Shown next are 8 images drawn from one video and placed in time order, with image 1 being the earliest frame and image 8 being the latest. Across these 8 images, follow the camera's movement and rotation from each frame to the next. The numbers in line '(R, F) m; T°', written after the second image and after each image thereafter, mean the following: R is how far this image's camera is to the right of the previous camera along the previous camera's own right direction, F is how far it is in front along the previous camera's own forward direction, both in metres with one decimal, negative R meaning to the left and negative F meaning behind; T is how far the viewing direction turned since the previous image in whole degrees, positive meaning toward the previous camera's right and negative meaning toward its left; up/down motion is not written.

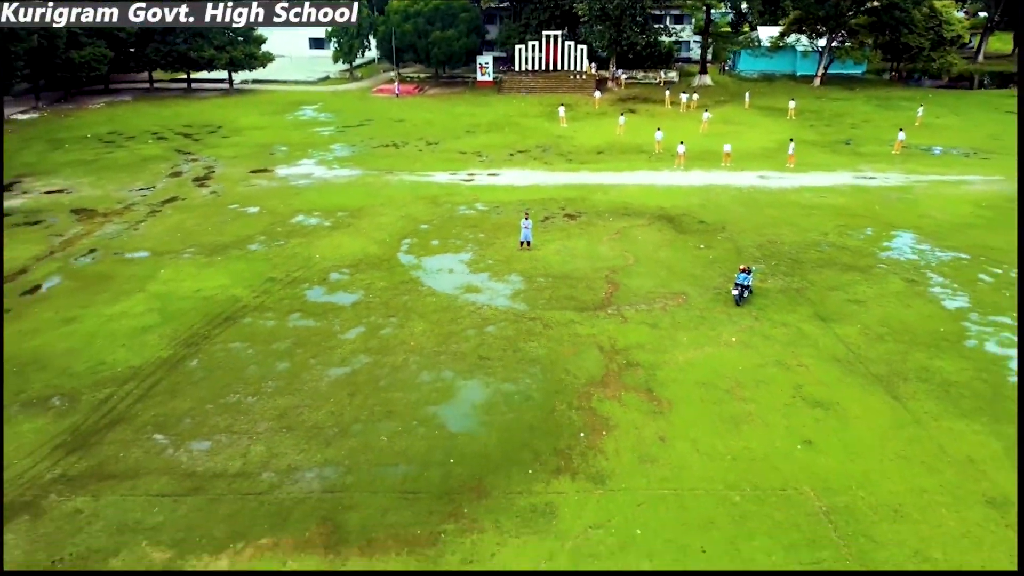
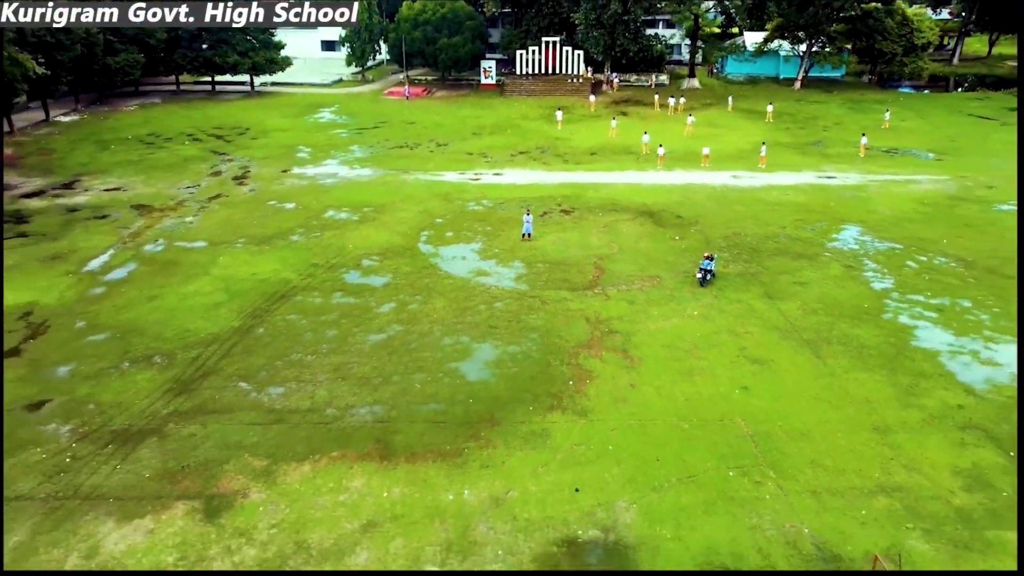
(-0.1, -2.4) m; 0°
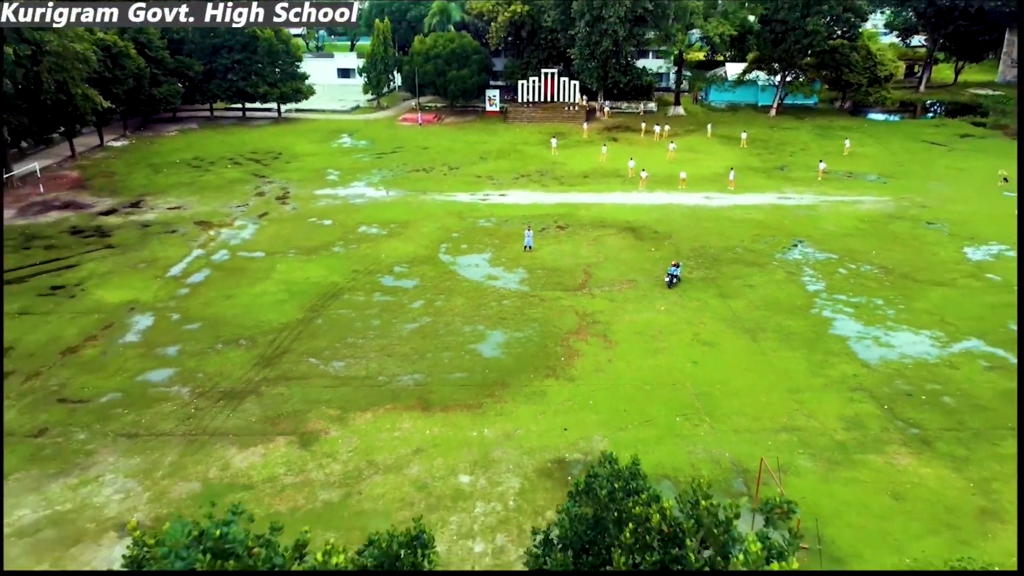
(-0.1, -3.4) m; 0°
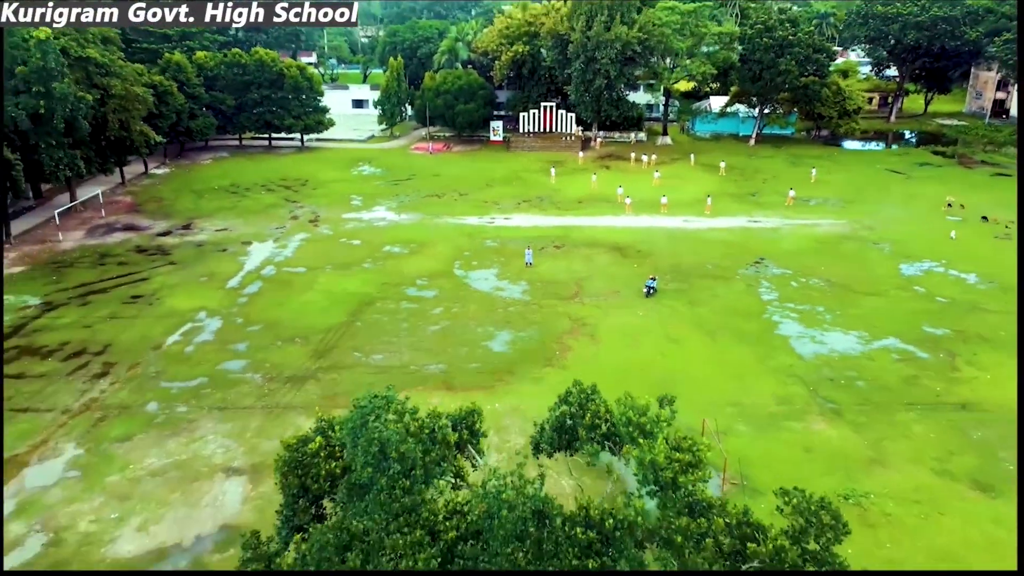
(-0.1, -3.5) m; 0°
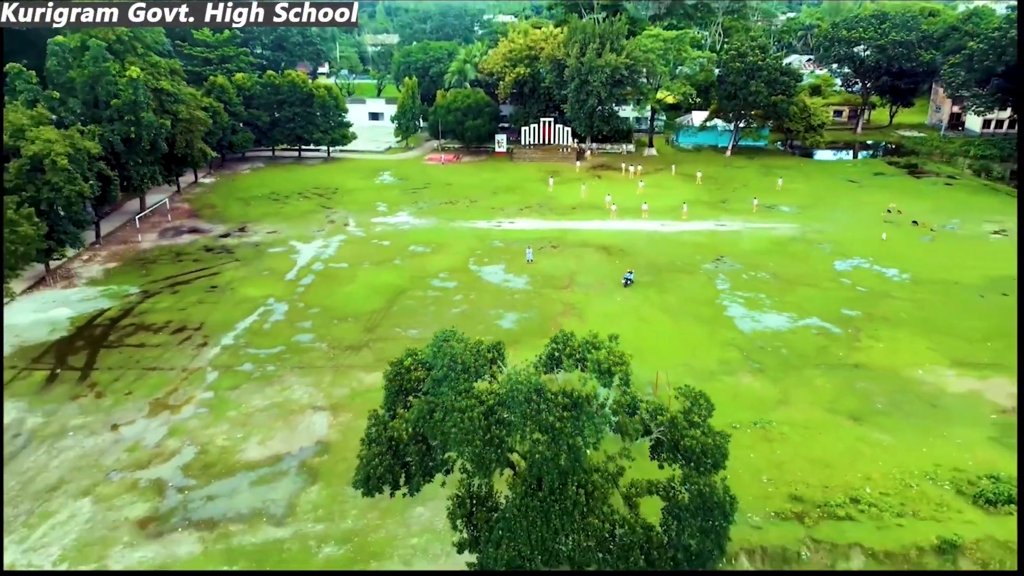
(-0.2, -5.1) m; 0°
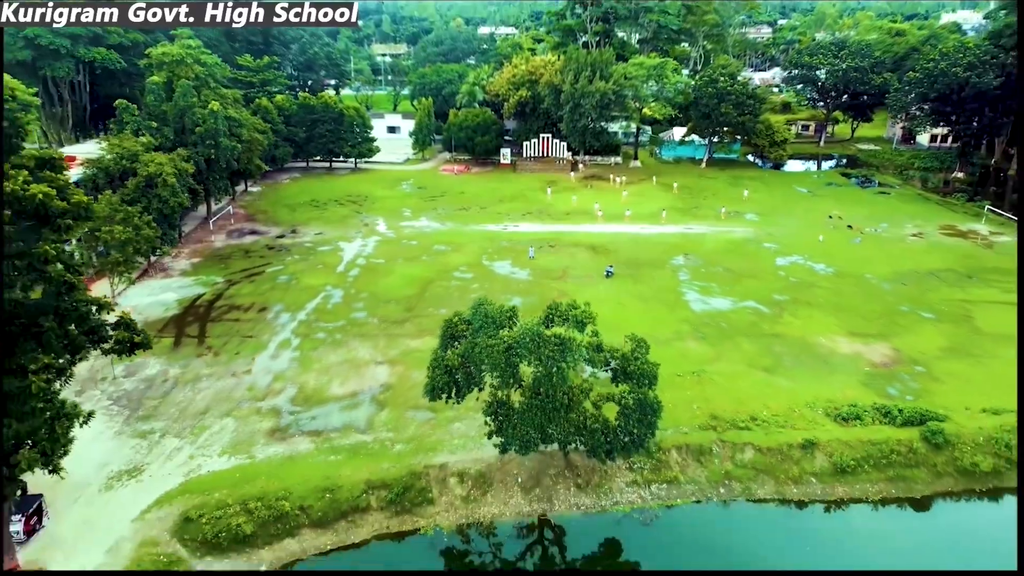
(-0.3, -6.9) m; 0°
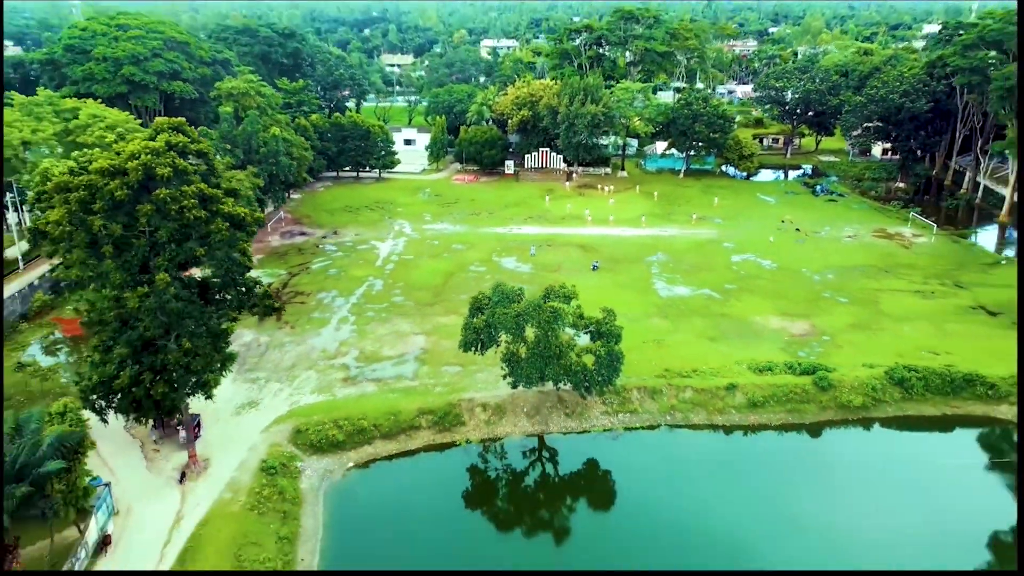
(-0.3, -8.1) m; 0°
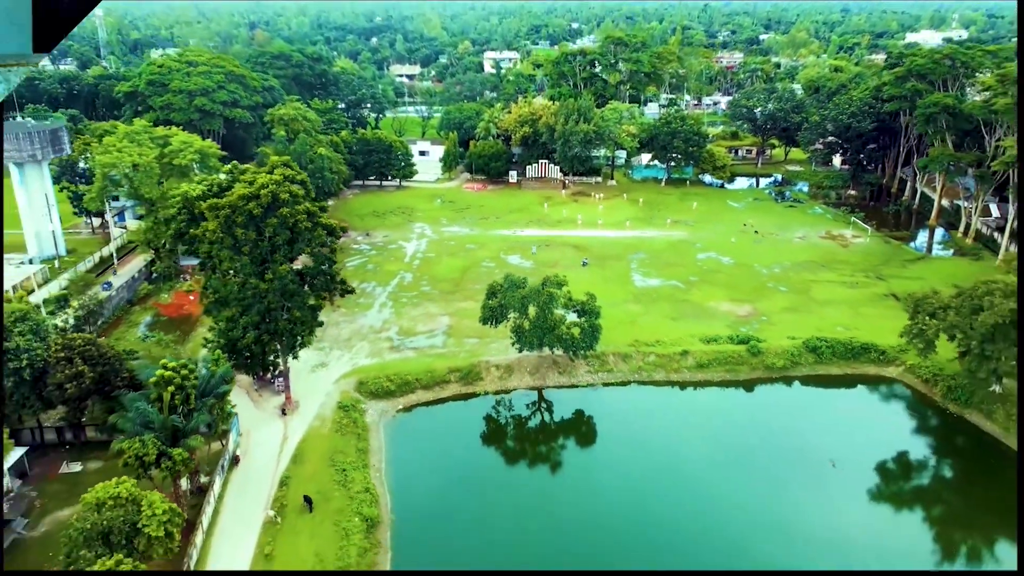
(-0.3, -9.0) m; 0°
